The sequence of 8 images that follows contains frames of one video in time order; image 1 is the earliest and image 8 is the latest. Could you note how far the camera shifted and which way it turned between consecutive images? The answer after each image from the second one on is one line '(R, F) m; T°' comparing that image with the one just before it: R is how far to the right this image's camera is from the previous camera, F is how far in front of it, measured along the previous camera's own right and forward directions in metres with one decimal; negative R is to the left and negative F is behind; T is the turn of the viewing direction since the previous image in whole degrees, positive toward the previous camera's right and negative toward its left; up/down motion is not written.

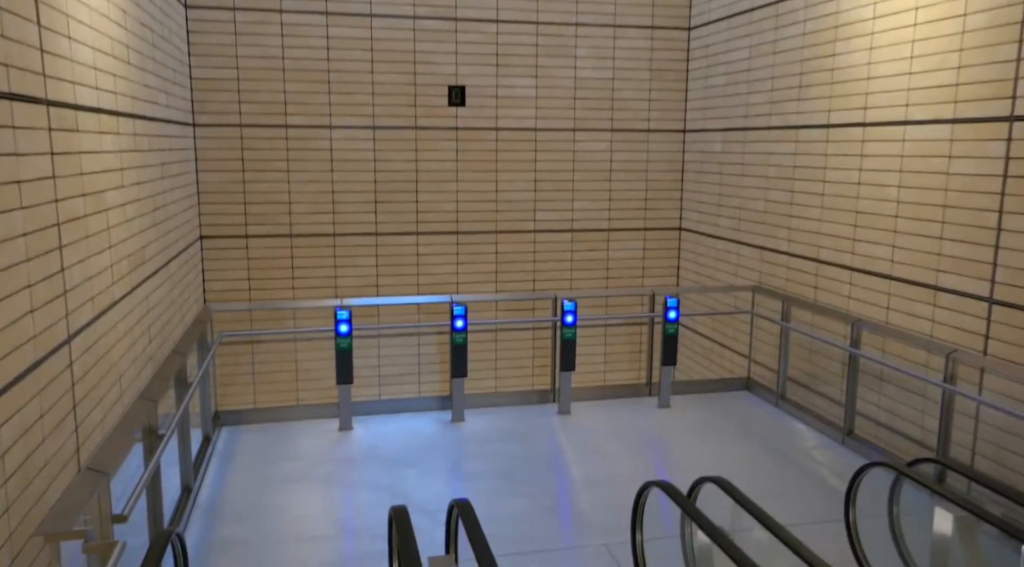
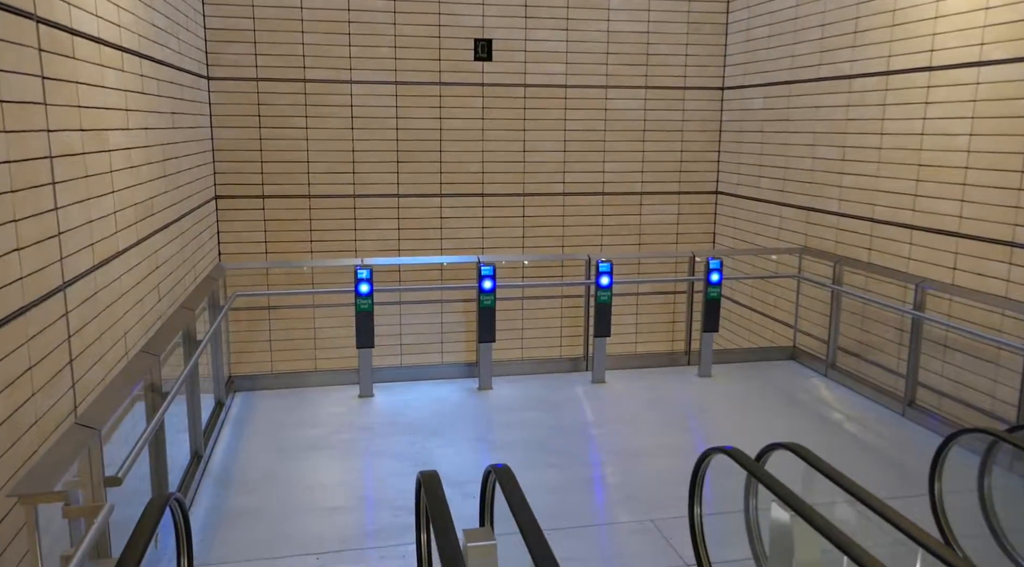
(-0.1, +0.3) m; -1°
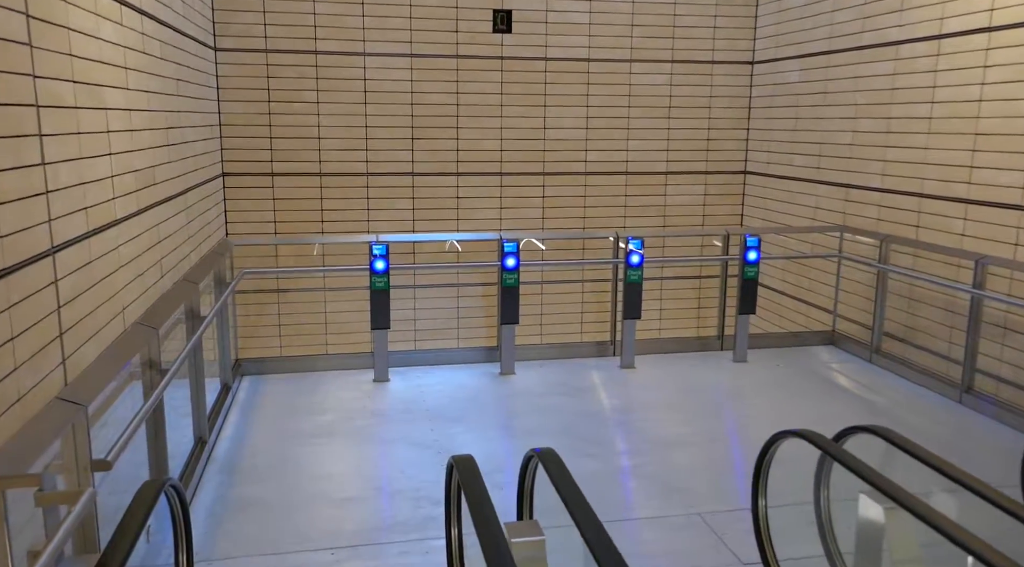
(-0.1, +0.3) m; -1°
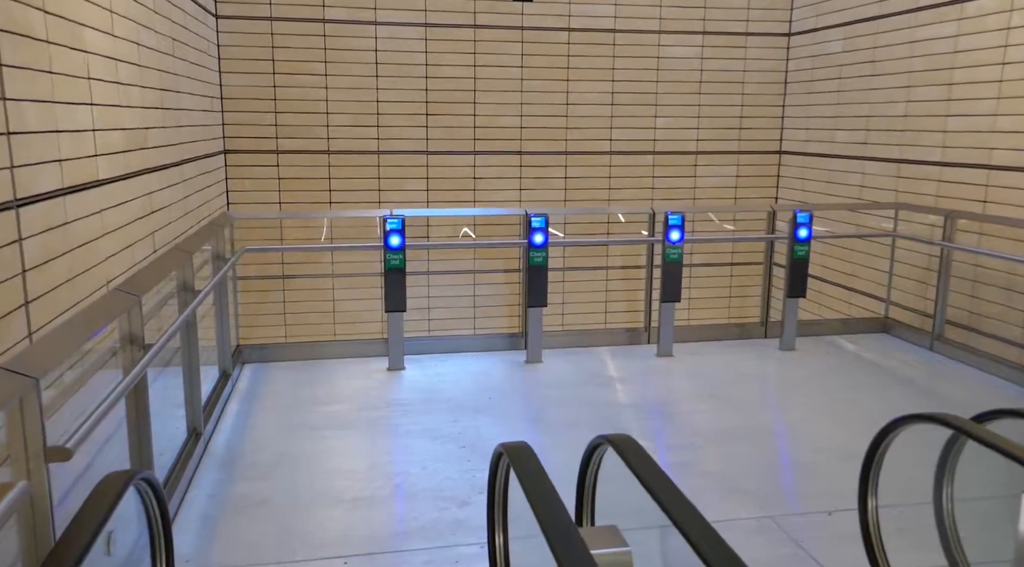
(-0.1, +0.4) m; 0°
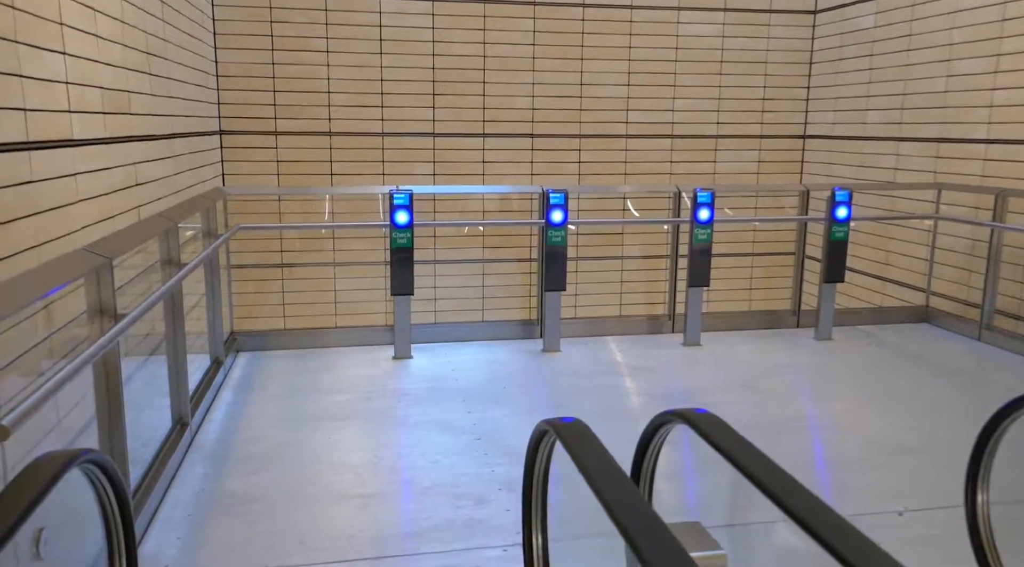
(-0.1, +0.3) m; 0°
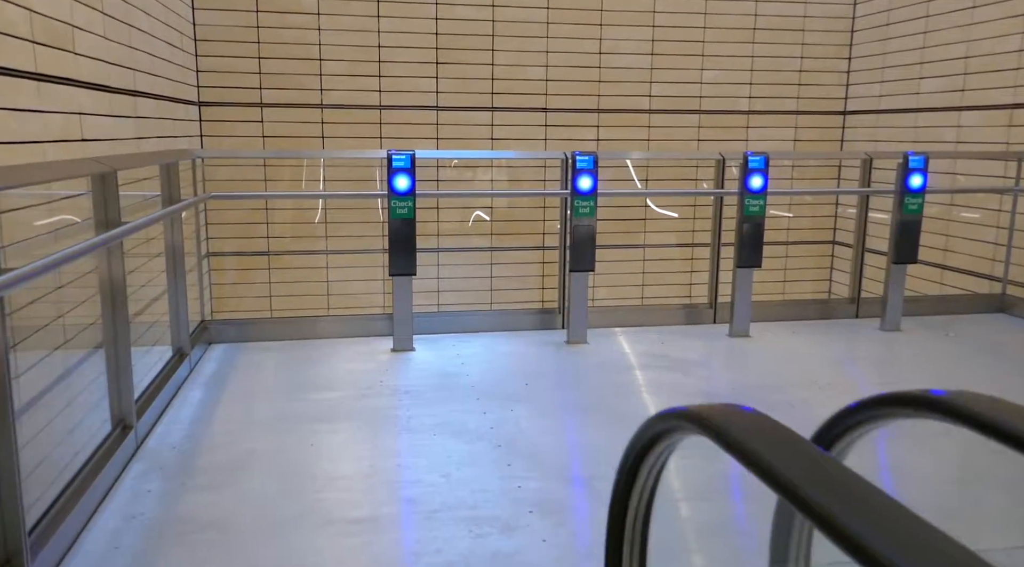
(-0.1, +0.6) m; 0°
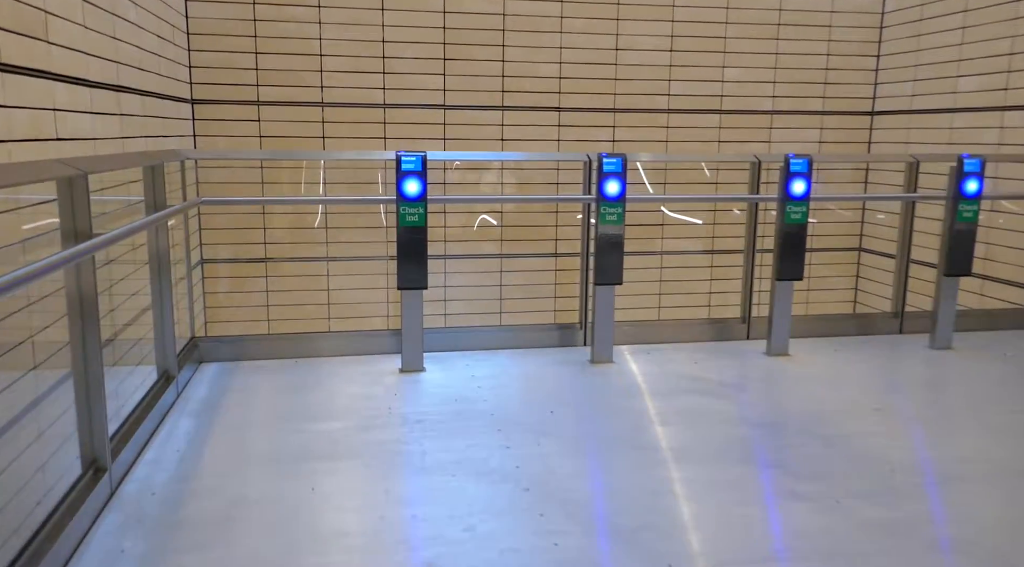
(-0.1, +0.3) m; 0°
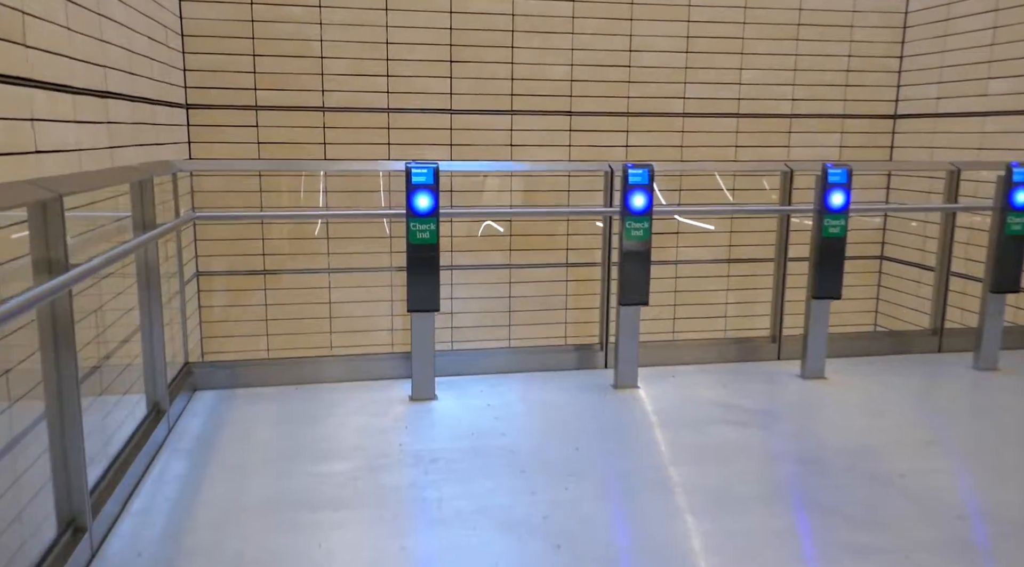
(-0.1, +0.2) m; 0°
